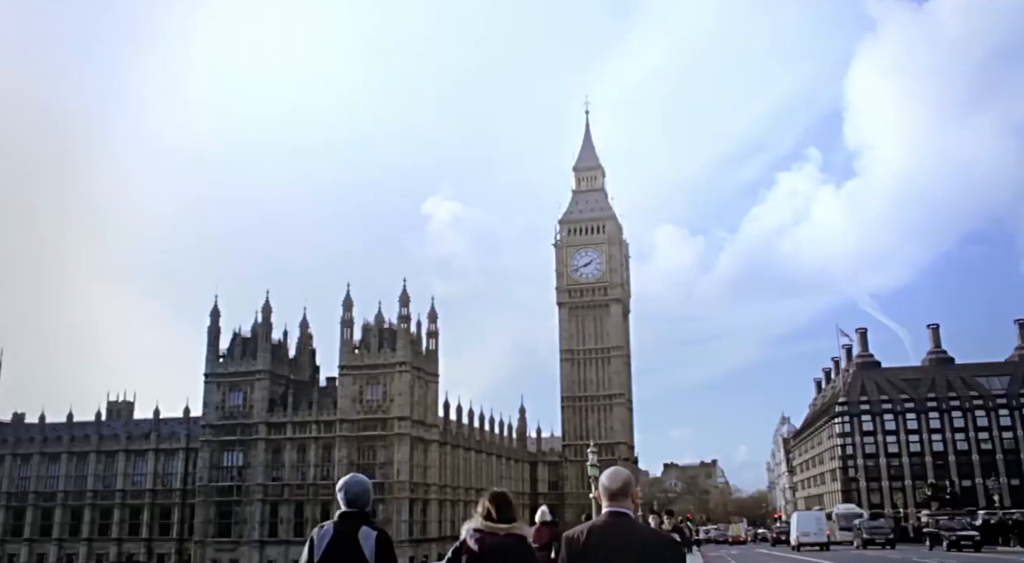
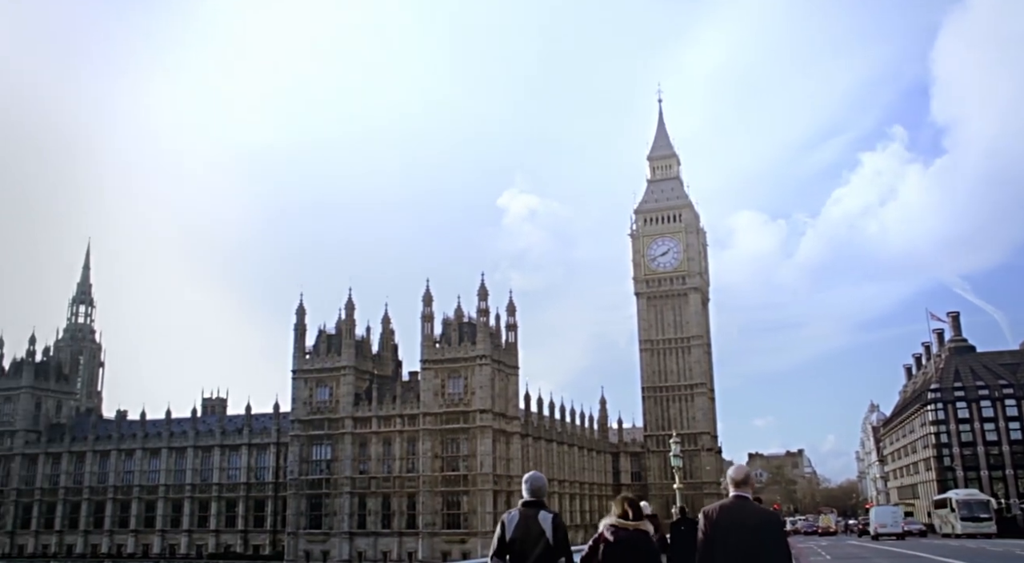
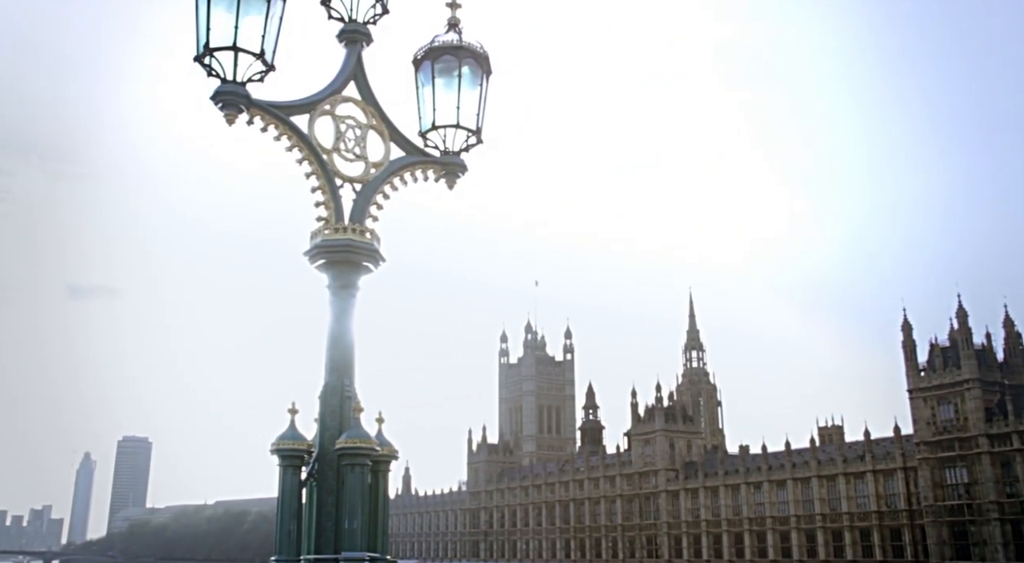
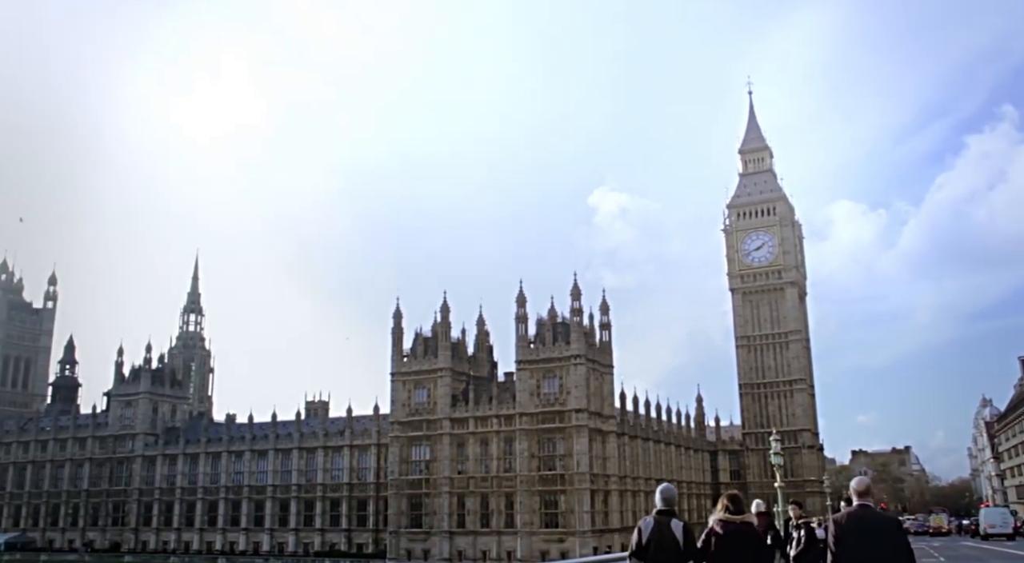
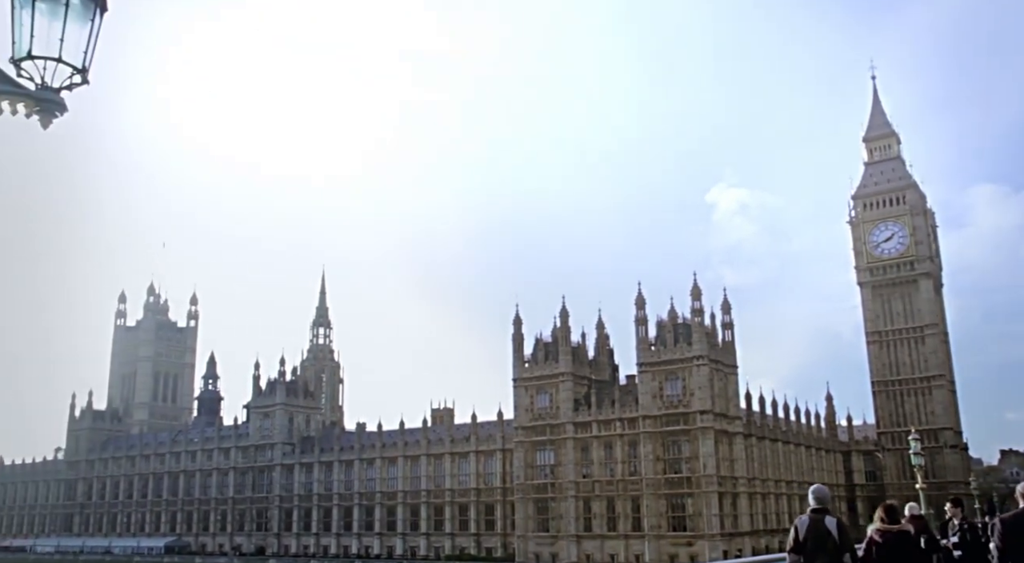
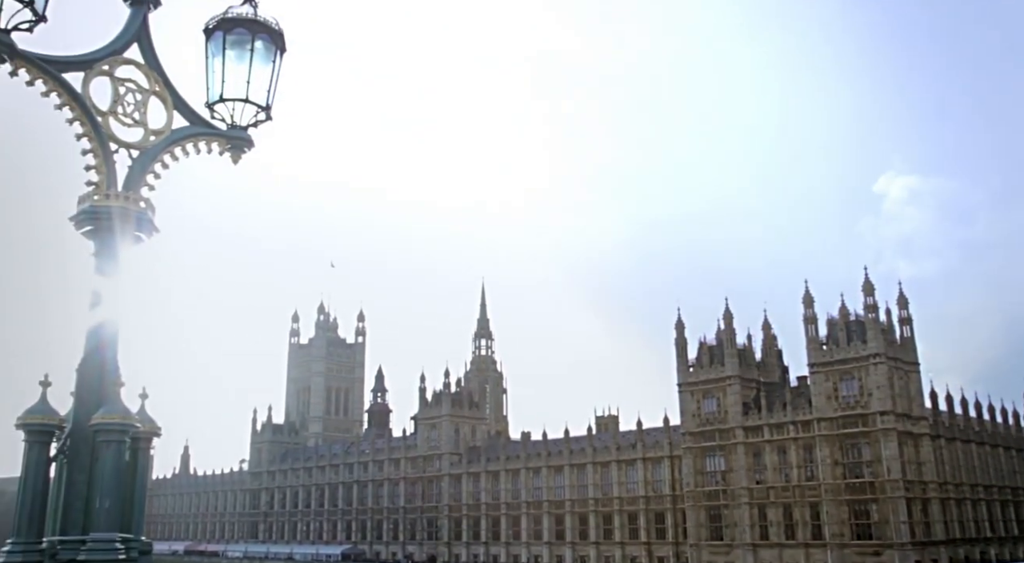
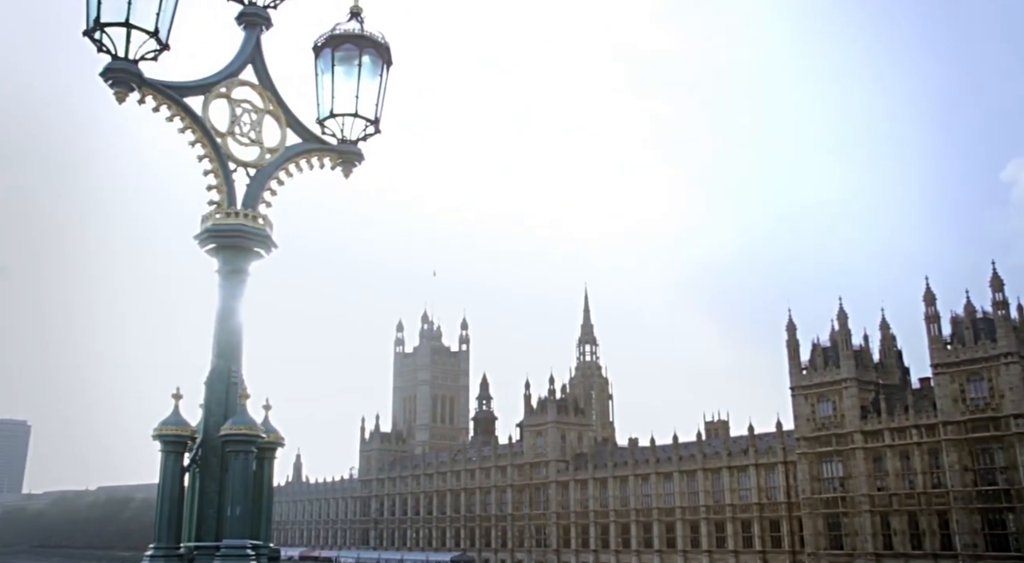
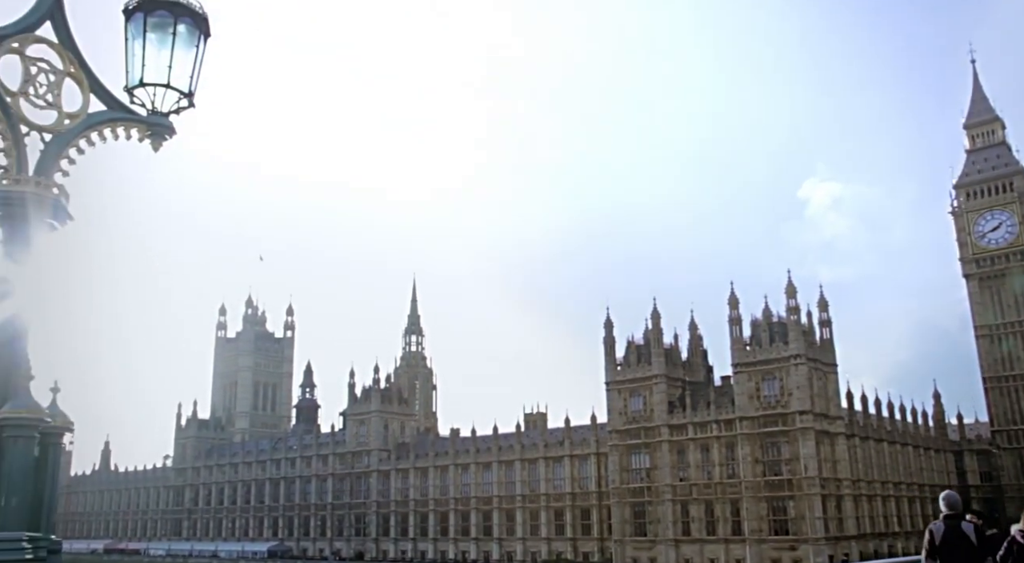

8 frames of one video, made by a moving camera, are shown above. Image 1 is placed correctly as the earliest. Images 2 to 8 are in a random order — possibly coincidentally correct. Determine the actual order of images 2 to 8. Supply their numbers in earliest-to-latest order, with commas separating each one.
2, 4, 5, 8, 6, 7, 3
